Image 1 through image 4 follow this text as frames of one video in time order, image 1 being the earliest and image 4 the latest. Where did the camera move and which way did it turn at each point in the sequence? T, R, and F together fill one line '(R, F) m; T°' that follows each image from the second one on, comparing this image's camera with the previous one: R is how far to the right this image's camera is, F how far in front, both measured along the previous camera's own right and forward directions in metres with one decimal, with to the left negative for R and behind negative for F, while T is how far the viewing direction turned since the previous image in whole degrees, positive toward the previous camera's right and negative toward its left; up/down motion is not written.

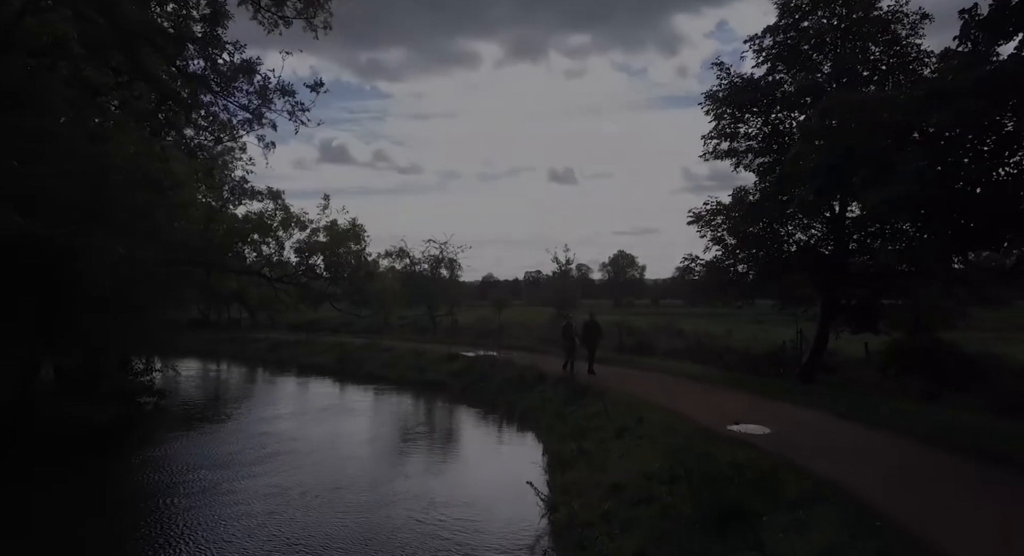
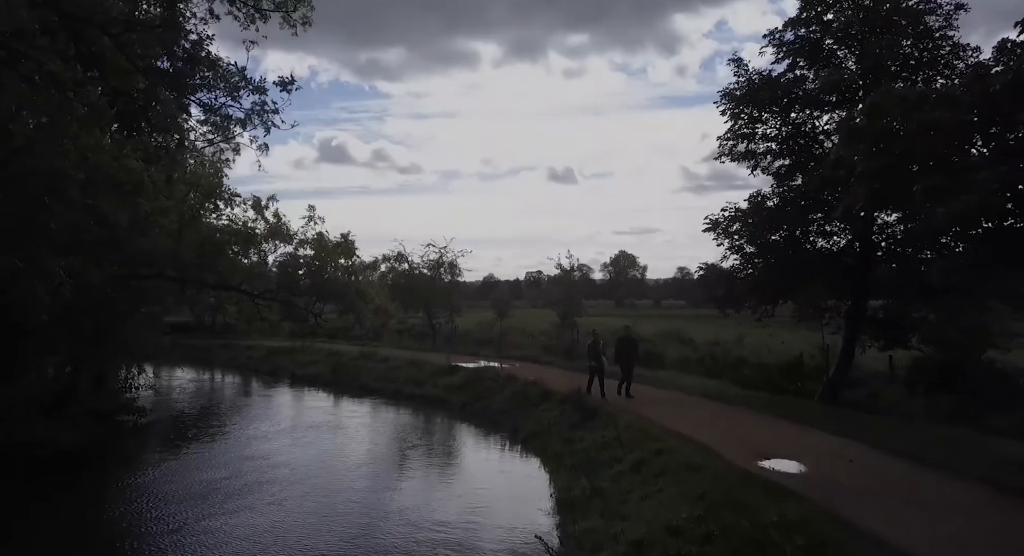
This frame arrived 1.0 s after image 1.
(-0.1, +1.3) m; 0°
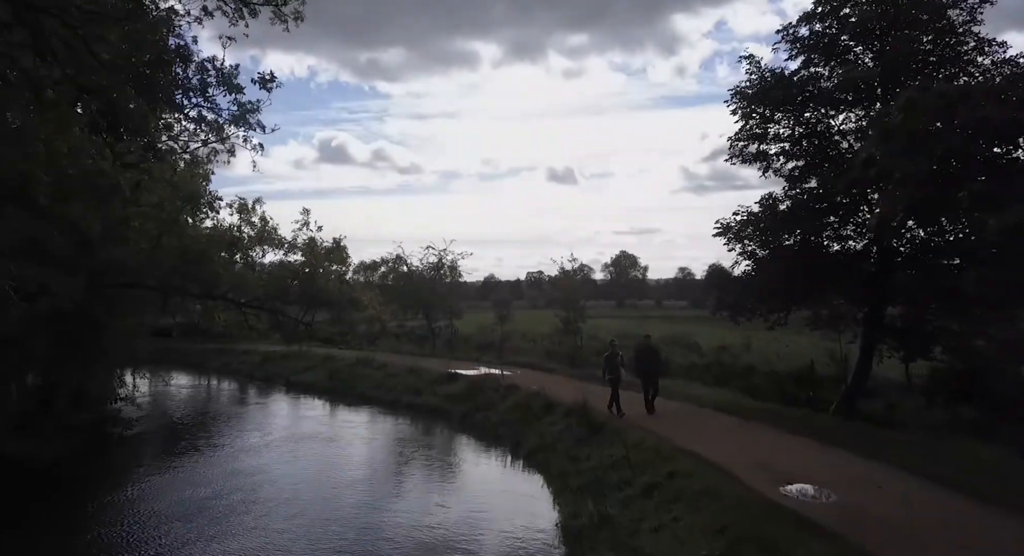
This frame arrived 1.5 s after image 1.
(0.0, +0.8) m; 0°
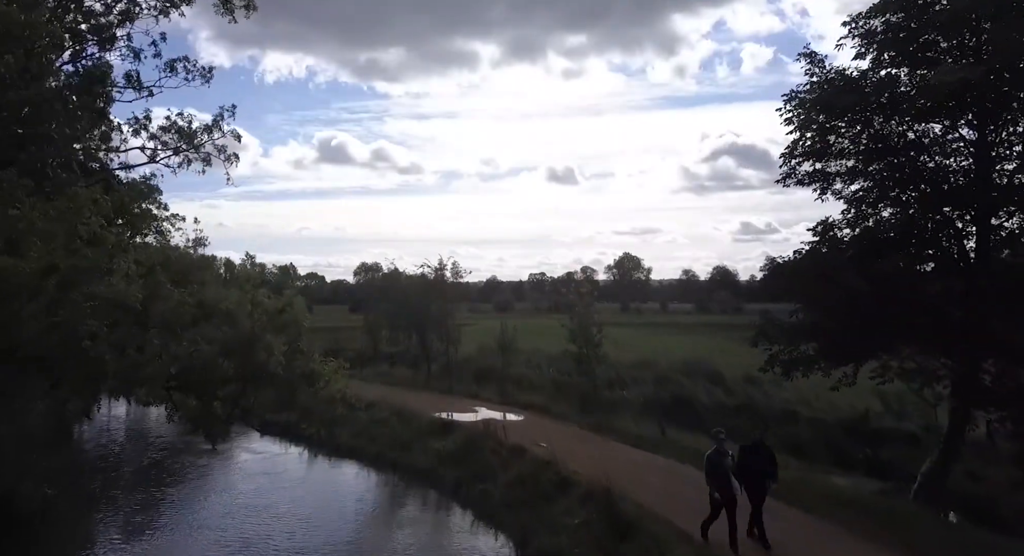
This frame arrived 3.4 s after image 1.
(-0.1, +3.4) m; 0°
